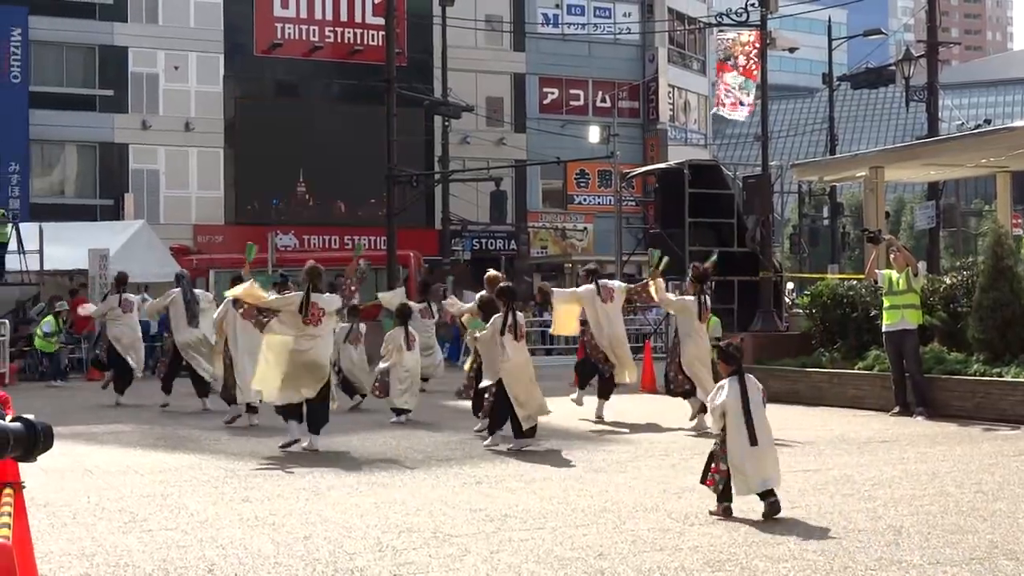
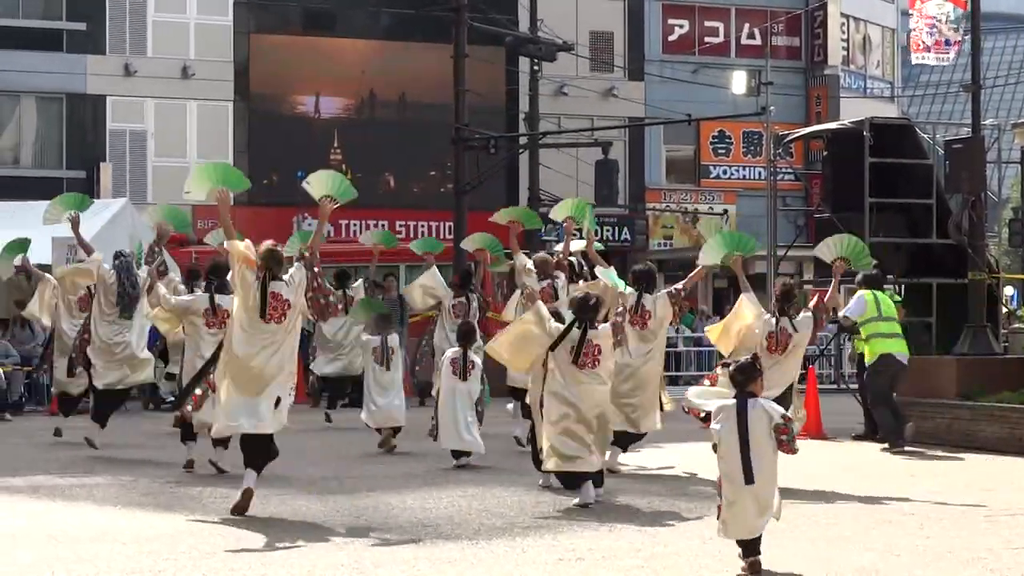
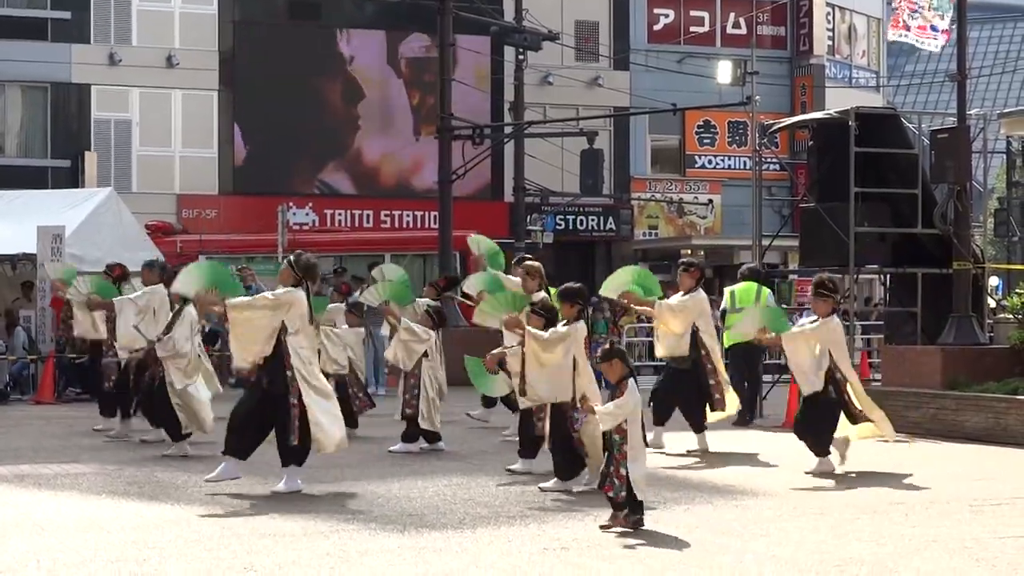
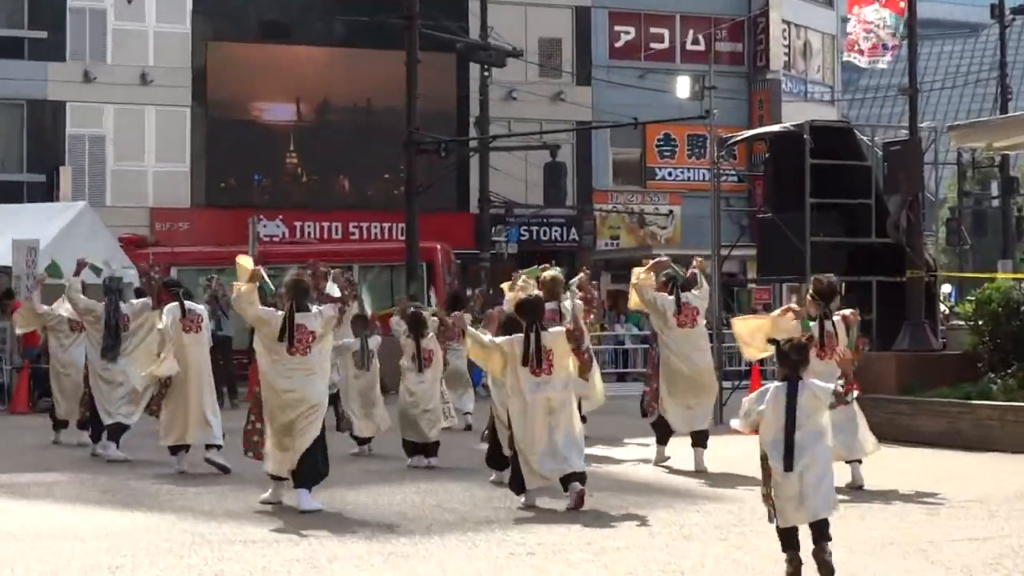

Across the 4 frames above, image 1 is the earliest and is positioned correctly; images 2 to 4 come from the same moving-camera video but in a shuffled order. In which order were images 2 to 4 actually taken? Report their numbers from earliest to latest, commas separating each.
4, 2, 3
